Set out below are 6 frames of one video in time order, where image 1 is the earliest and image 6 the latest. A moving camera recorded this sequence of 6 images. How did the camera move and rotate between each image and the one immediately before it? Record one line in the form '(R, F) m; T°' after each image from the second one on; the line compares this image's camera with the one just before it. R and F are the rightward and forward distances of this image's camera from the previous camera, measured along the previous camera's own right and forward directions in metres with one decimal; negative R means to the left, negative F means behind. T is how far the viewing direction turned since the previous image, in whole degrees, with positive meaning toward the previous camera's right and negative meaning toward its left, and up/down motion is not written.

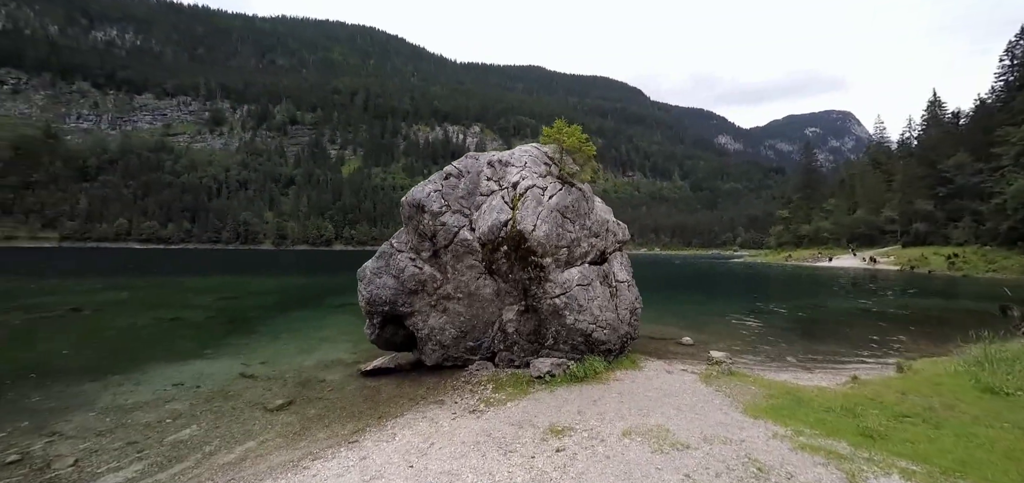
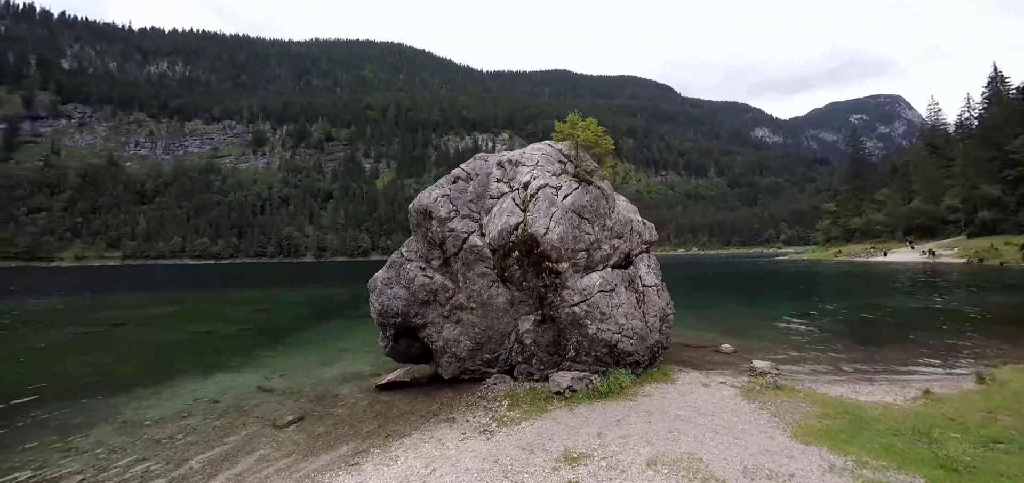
(+0.9, +1.6) m; -4°
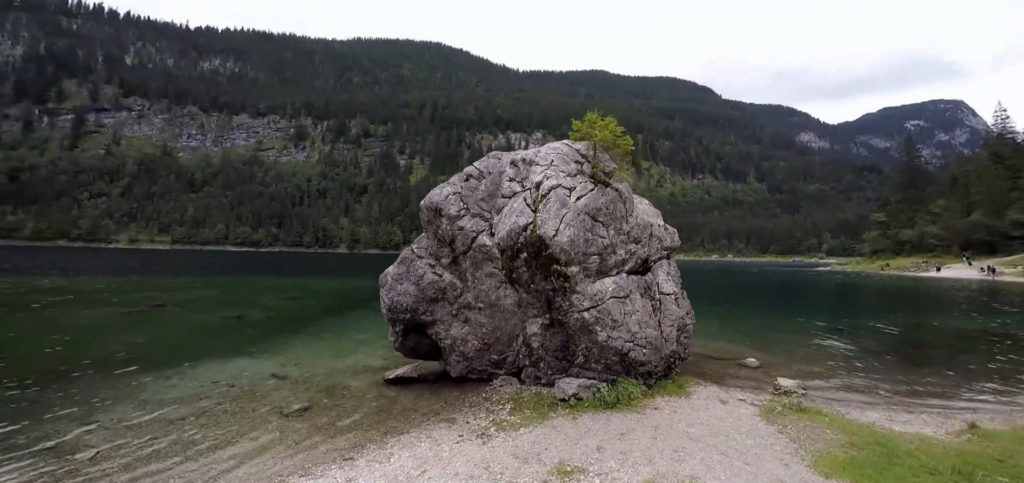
(+0.9, +0.8) m; -4°
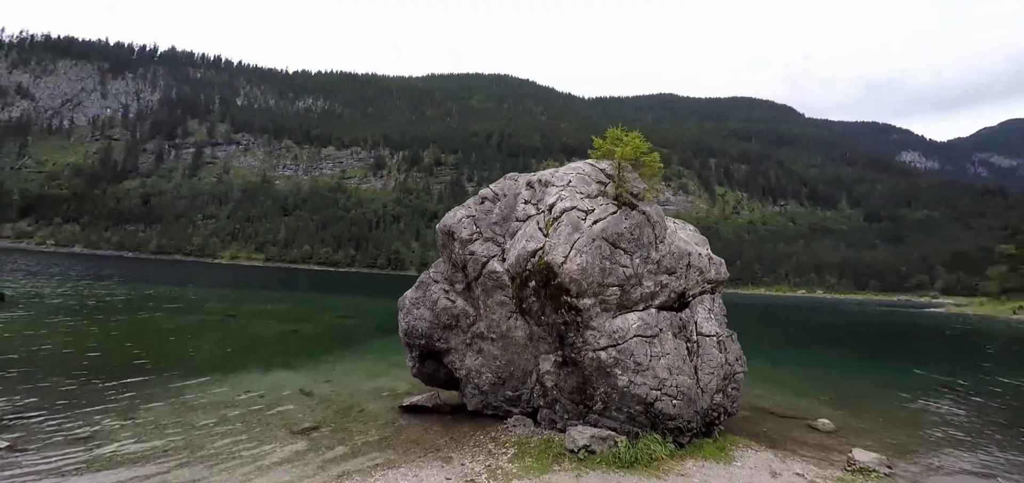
(+2.2, +2.0) m; -9°
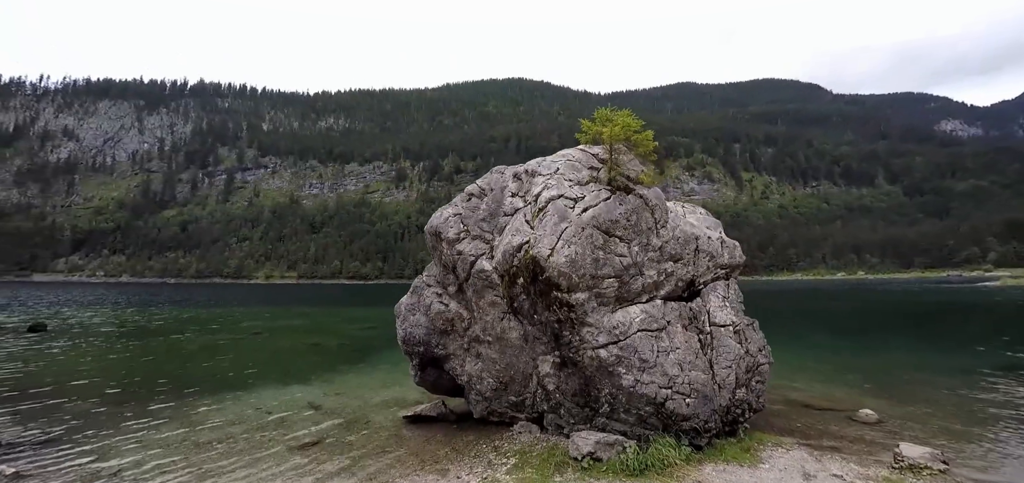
(+1.3, +1.2) m; -3°
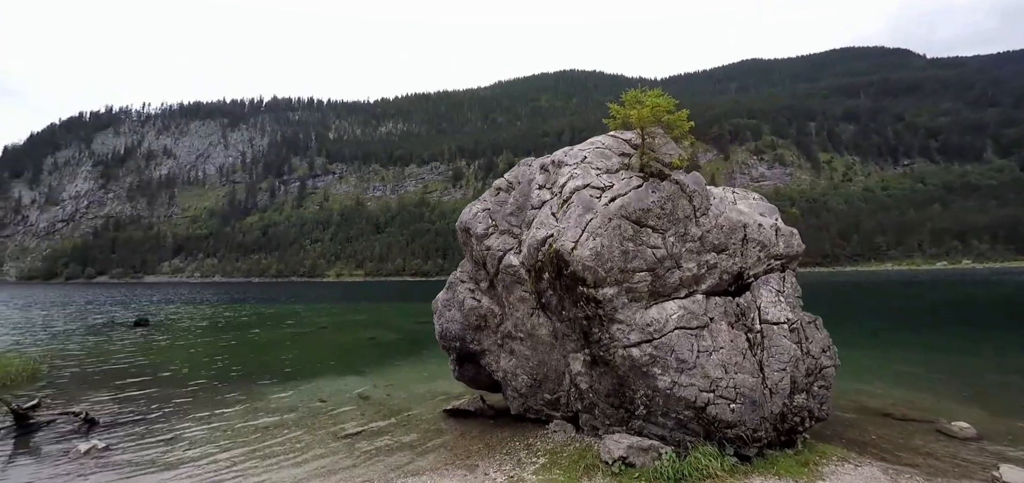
(+1.0, +0.9) m; -7°
